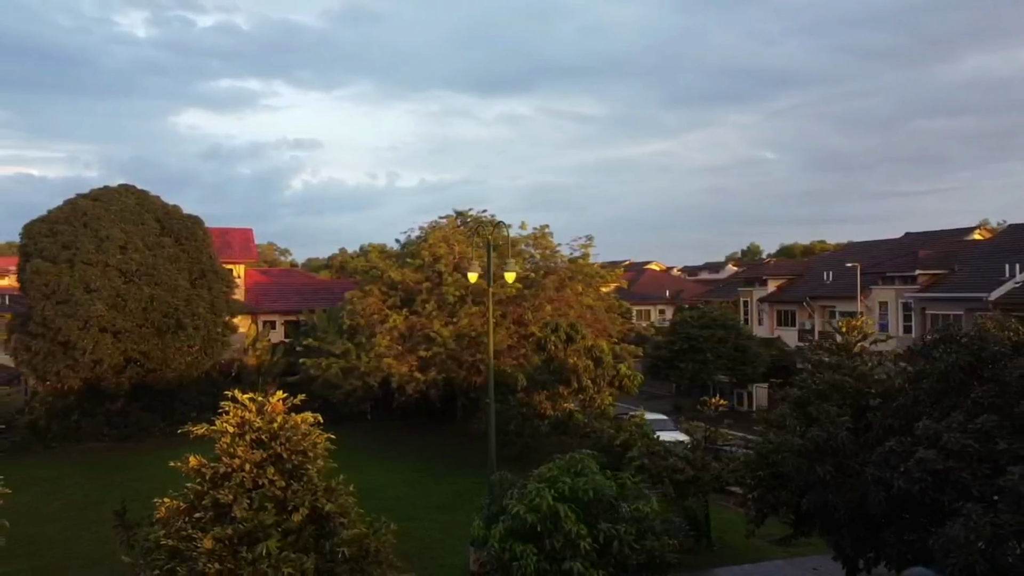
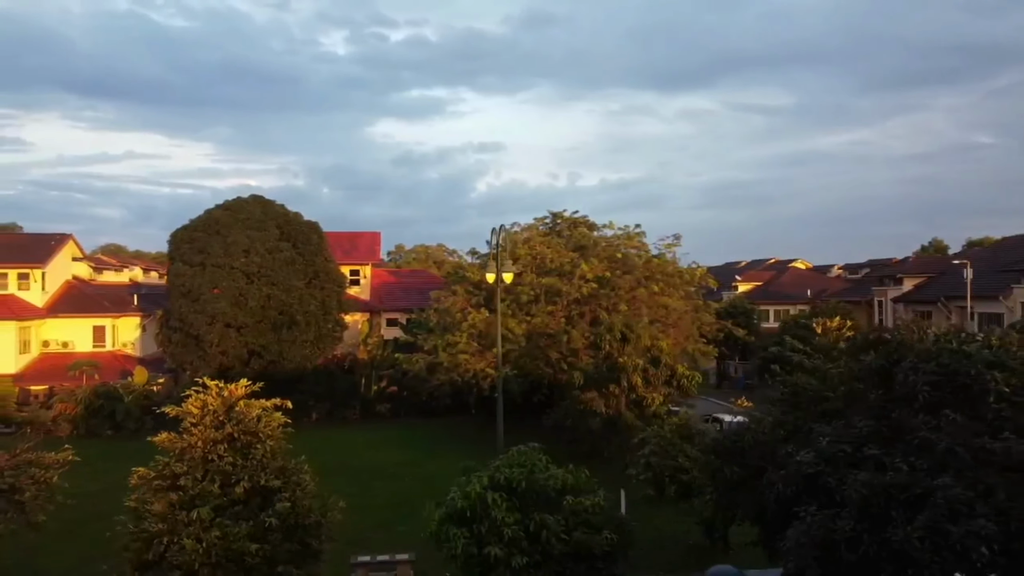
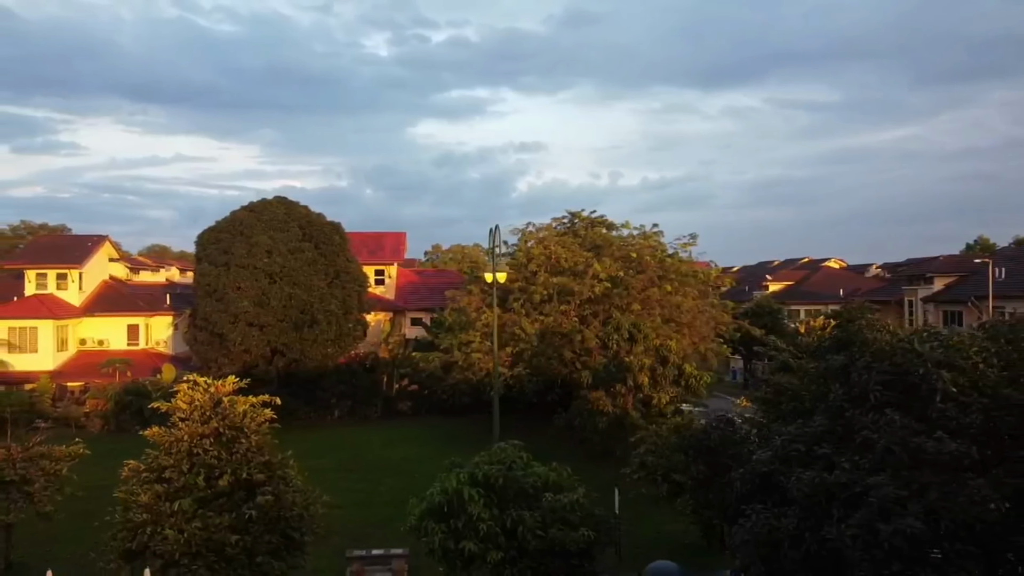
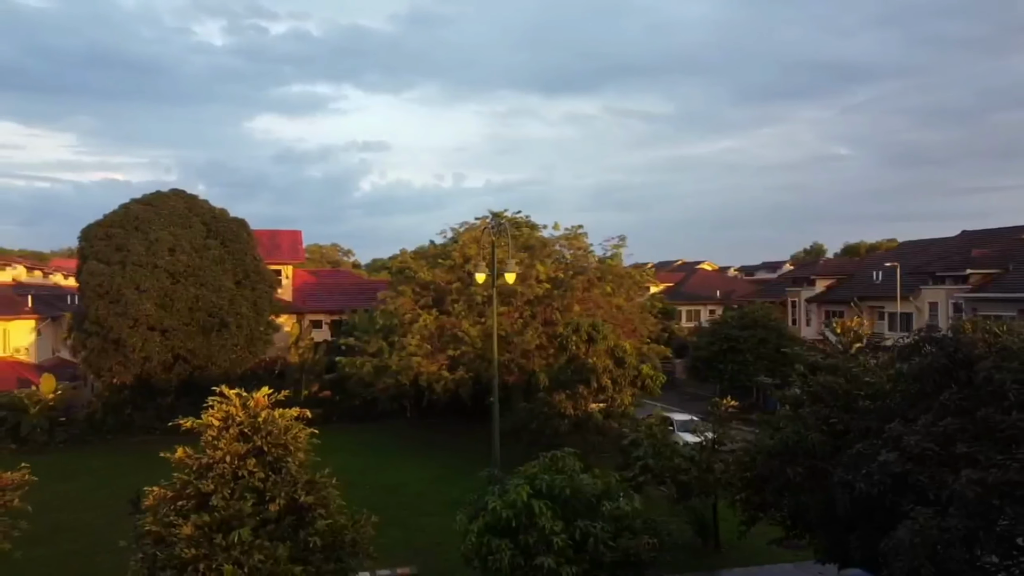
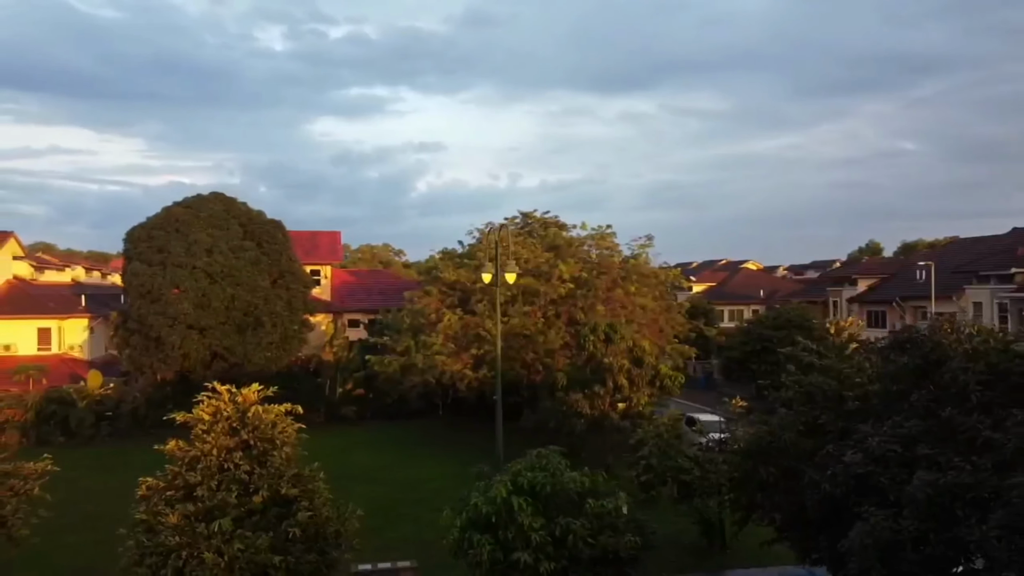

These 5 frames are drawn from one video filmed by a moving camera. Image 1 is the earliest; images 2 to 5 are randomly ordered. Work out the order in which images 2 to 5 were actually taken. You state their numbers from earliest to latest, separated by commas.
4, 5, 2, 3
